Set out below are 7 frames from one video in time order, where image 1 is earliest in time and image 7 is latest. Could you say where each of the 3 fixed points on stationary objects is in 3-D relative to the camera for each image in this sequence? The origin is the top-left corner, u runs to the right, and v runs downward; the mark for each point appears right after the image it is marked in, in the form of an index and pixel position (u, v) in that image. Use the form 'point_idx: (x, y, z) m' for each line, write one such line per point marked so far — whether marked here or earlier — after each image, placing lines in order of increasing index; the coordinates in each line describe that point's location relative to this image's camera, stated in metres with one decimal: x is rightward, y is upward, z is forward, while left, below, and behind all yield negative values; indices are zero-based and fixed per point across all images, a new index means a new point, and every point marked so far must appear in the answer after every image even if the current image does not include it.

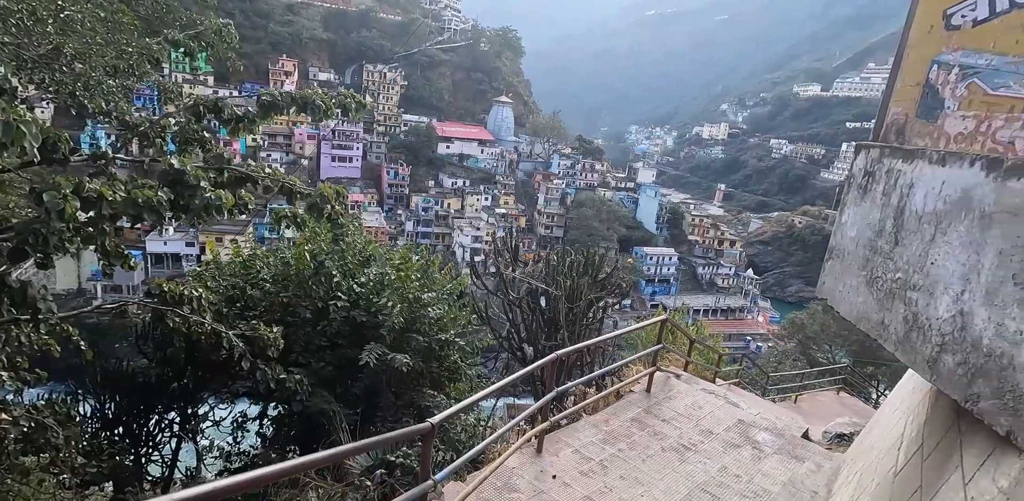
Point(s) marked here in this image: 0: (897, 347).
0: (+1.2, -0.3, +1.9) m
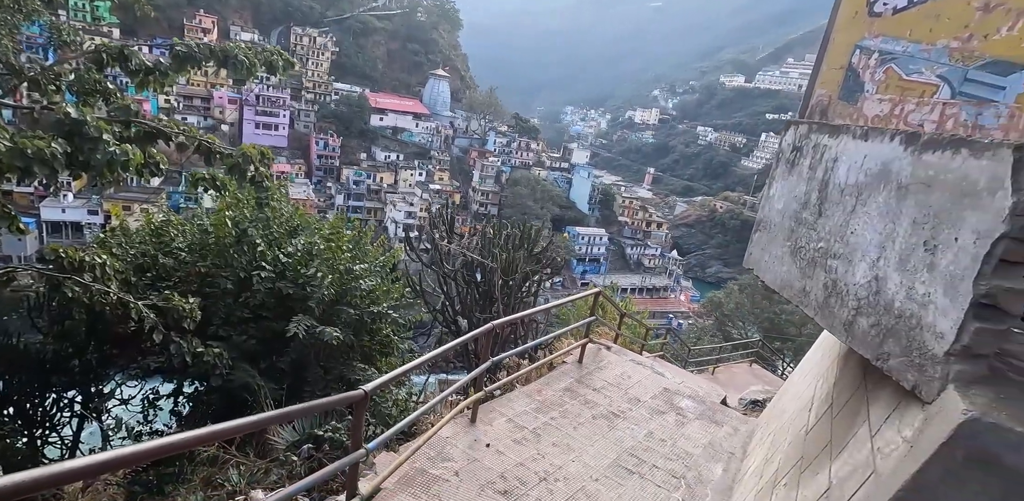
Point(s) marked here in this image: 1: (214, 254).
0: (+1.0, -0.2, +2.0) m
1: (-2.4, 0.0, +4.7) m
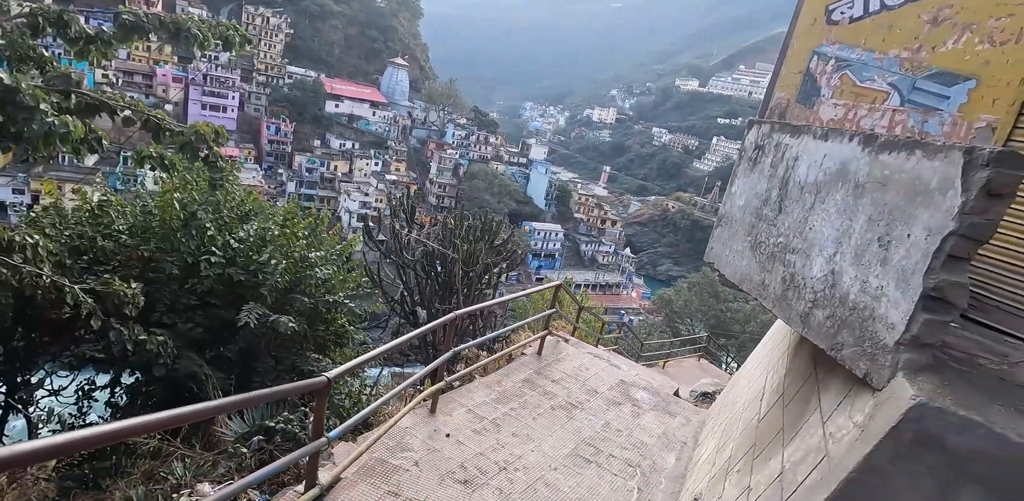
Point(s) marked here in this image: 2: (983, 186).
0: (+0.9, -0.2, +2.1) m
1: (-2.7, +0.1, +4.5) m
2: (+1.1, +0.2, +1.4) m
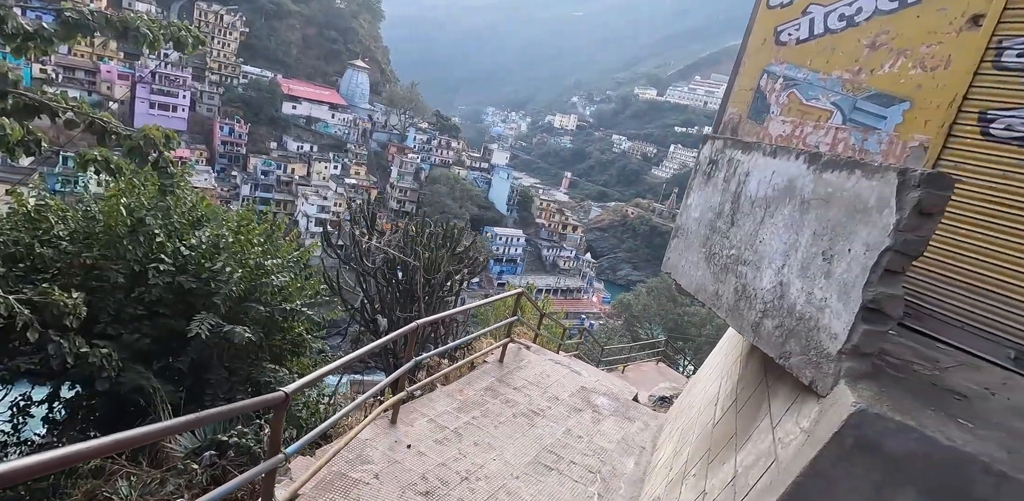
0: (+0.8, -0.2, +2.2) m
1: (-3.0, 0.0, +4.4) m
2: (+1.0, +0.1, +1.5) m
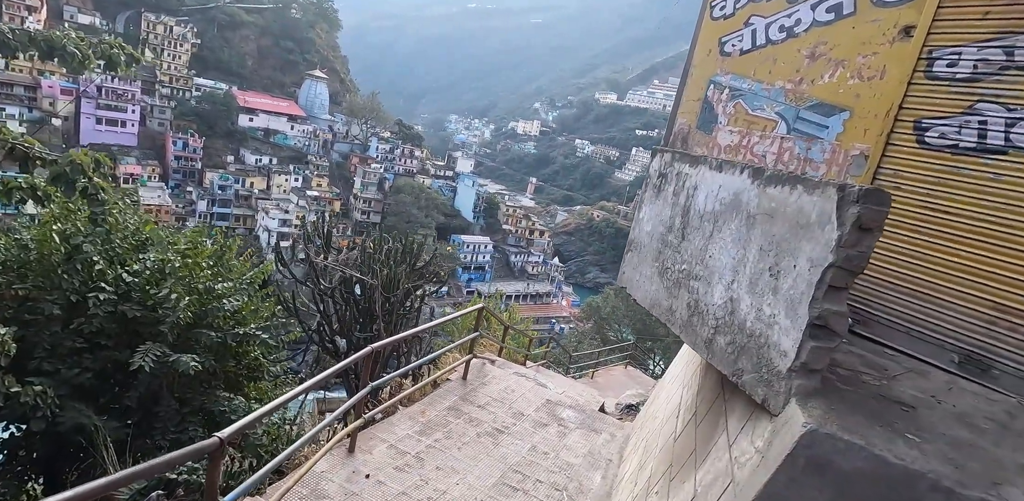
0: (+0.6, -0.3, +2.2) m
1: (-3.3, -0.2, +4.2) m
2: (+0.9, +0.1, +1.5) m
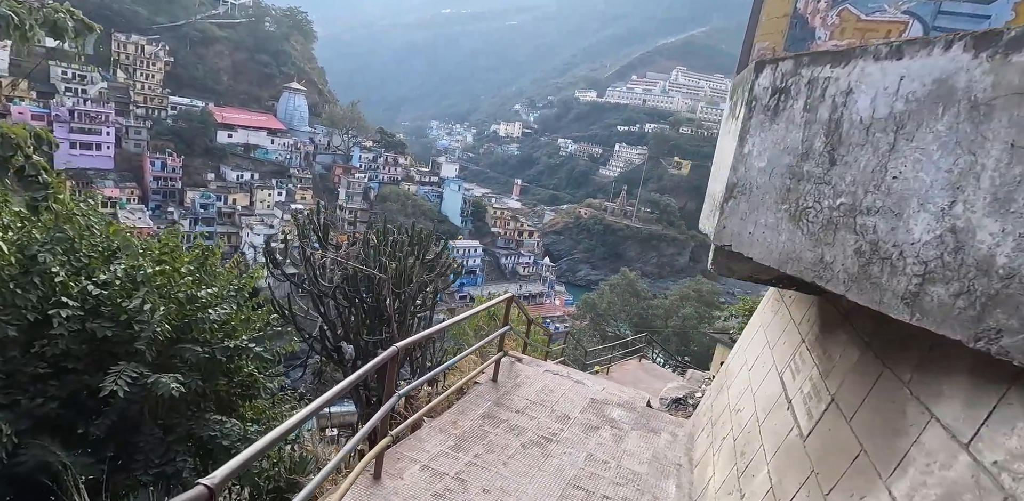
0: (+0.9, -0.1, +1.6) m
1: (-3.1, -0.2, +3.5) m
2: (+1.1, +0.3, +0.9) m
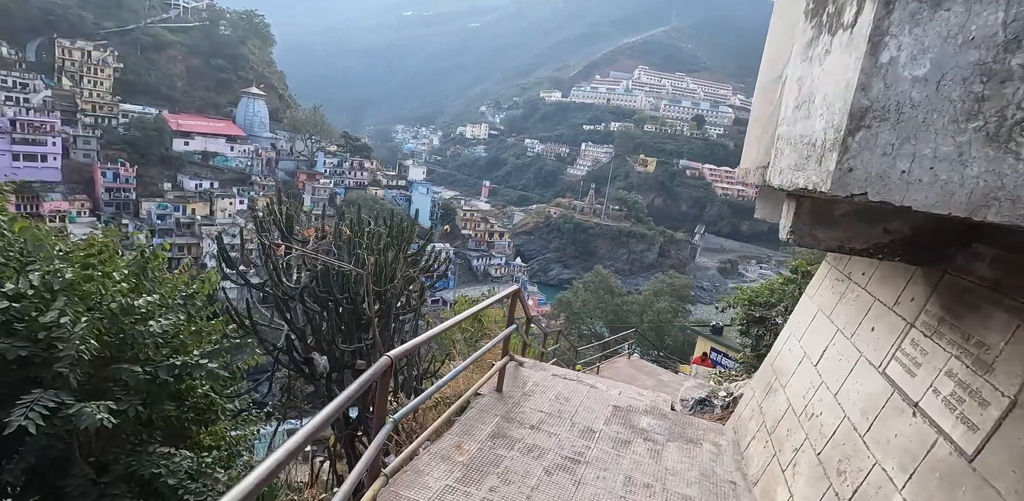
0: (+1.0, 0.0, +1.0) m
1: (-3.0, -0.2, +2.7) m
2: (+1.3, +0.4, +0.3) m
